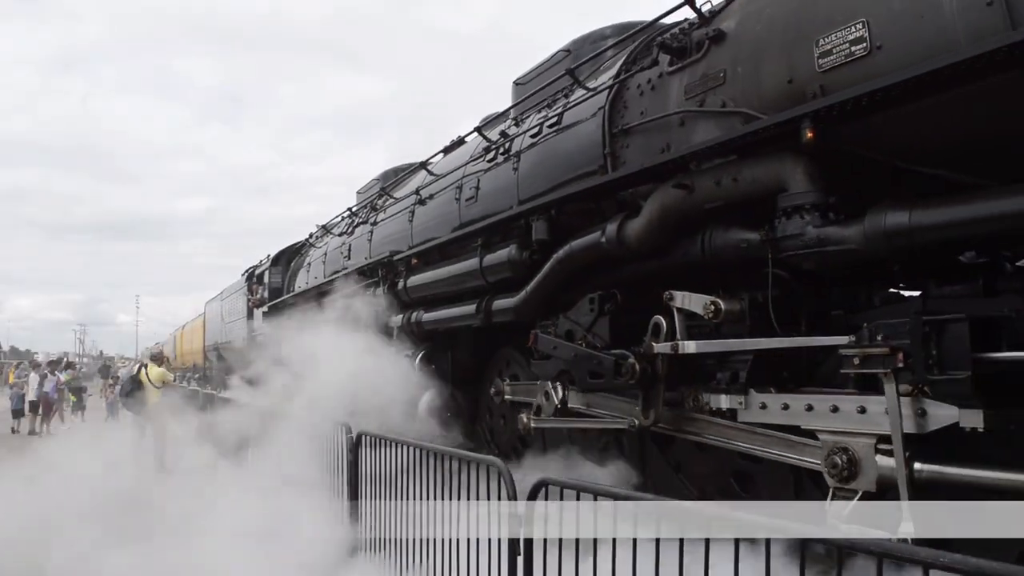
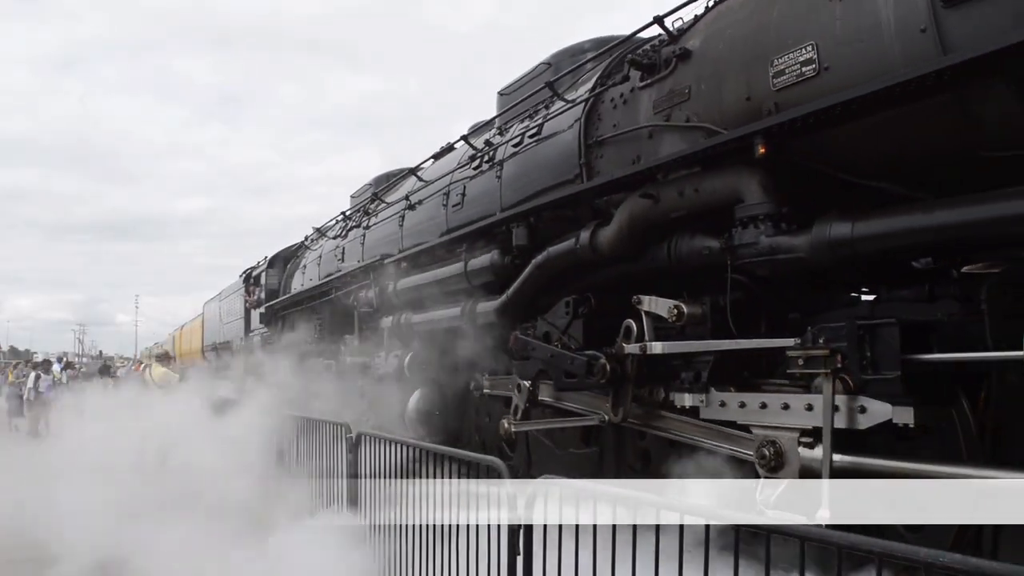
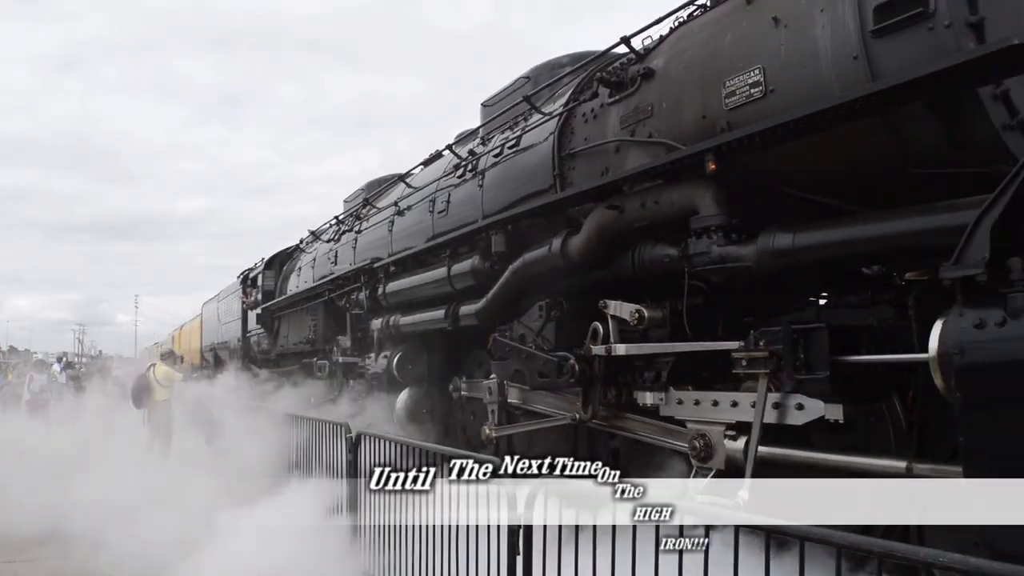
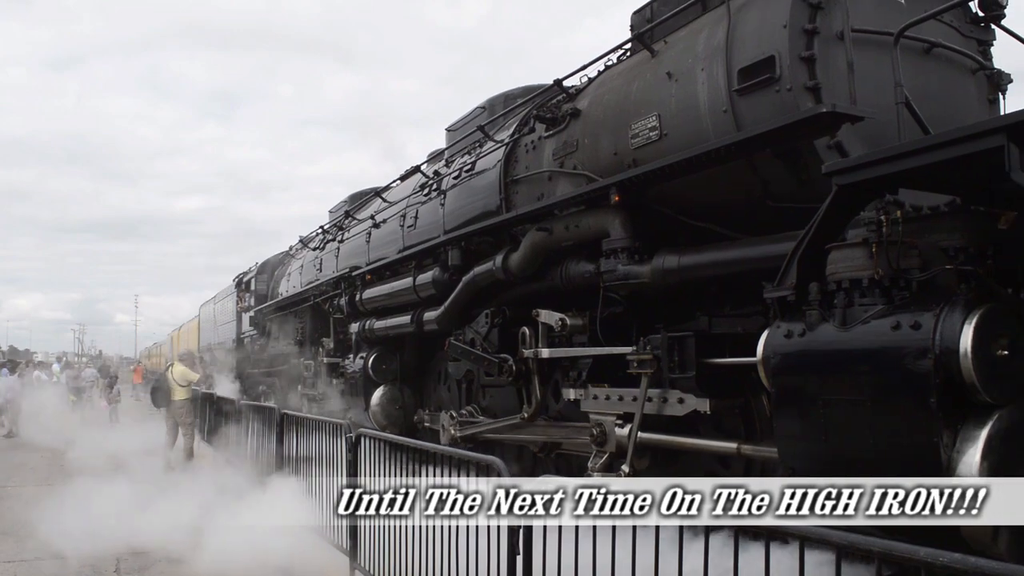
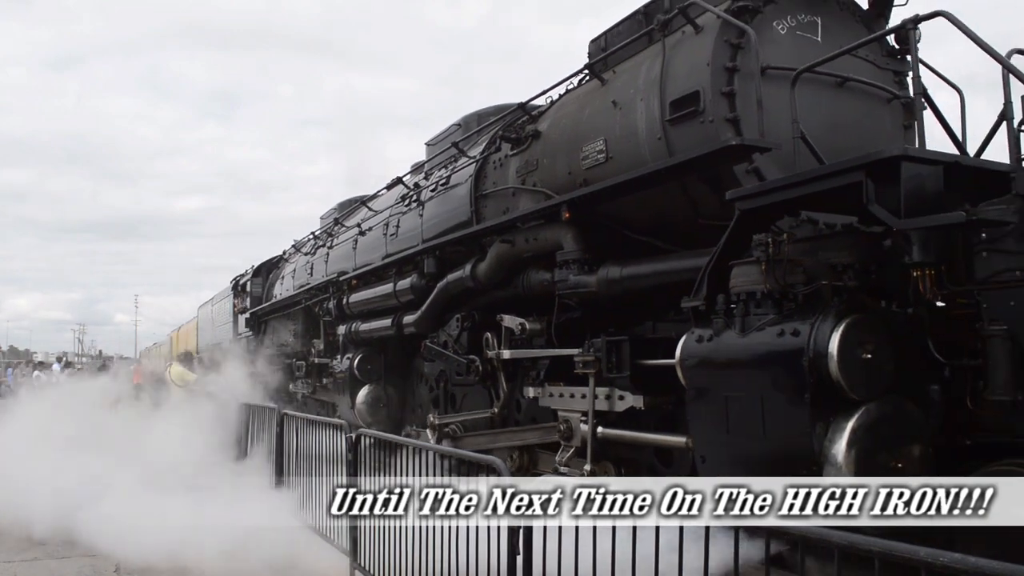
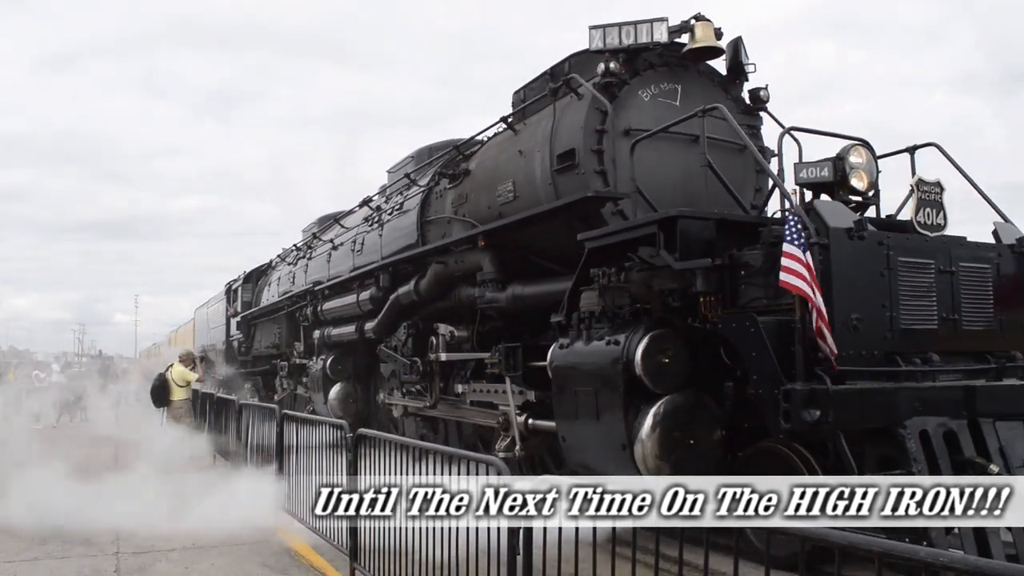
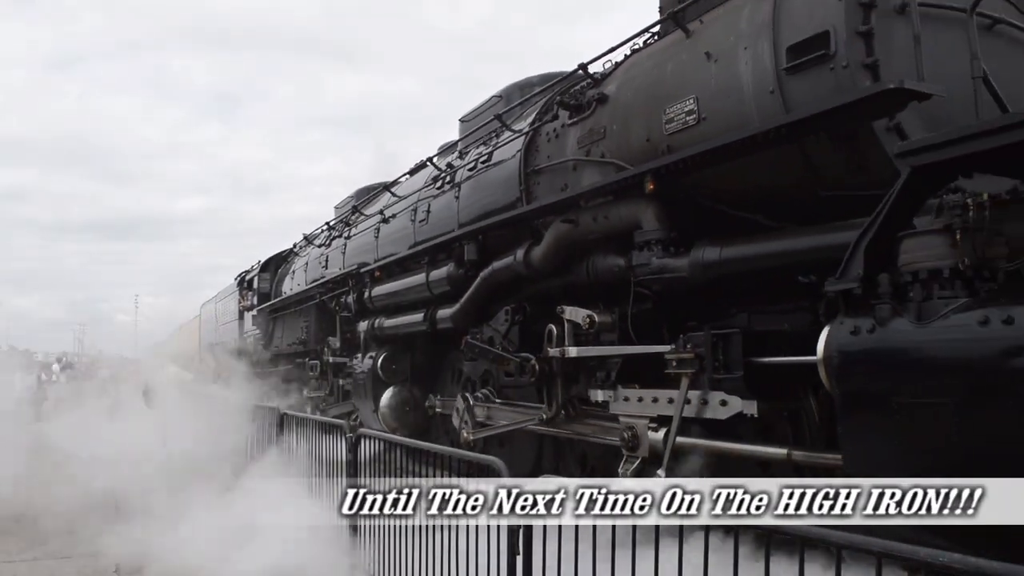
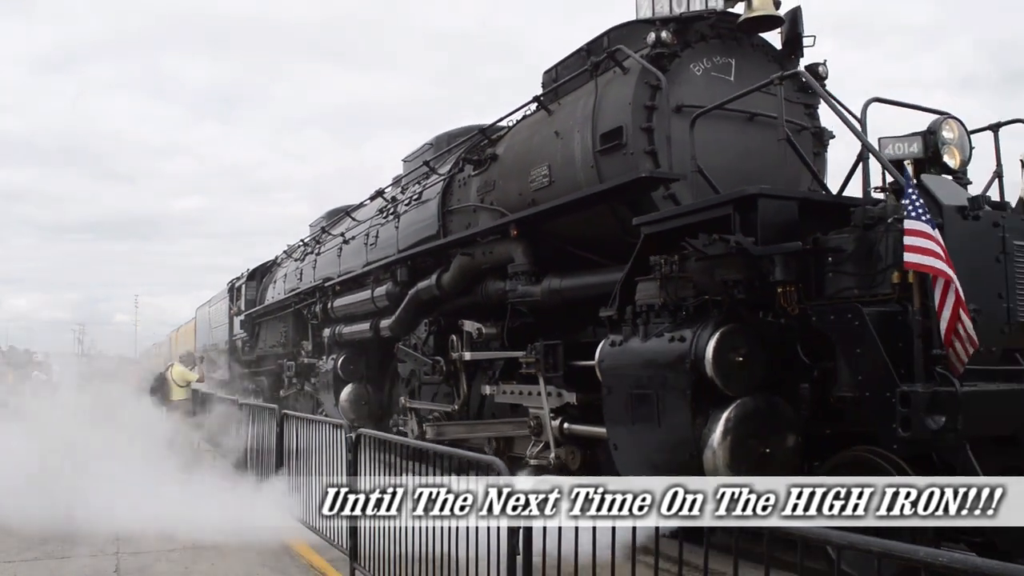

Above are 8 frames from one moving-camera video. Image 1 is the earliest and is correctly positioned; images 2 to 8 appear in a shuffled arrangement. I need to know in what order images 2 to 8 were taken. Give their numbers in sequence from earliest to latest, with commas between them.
2, 3, 7, 4, 5, 8, 6
